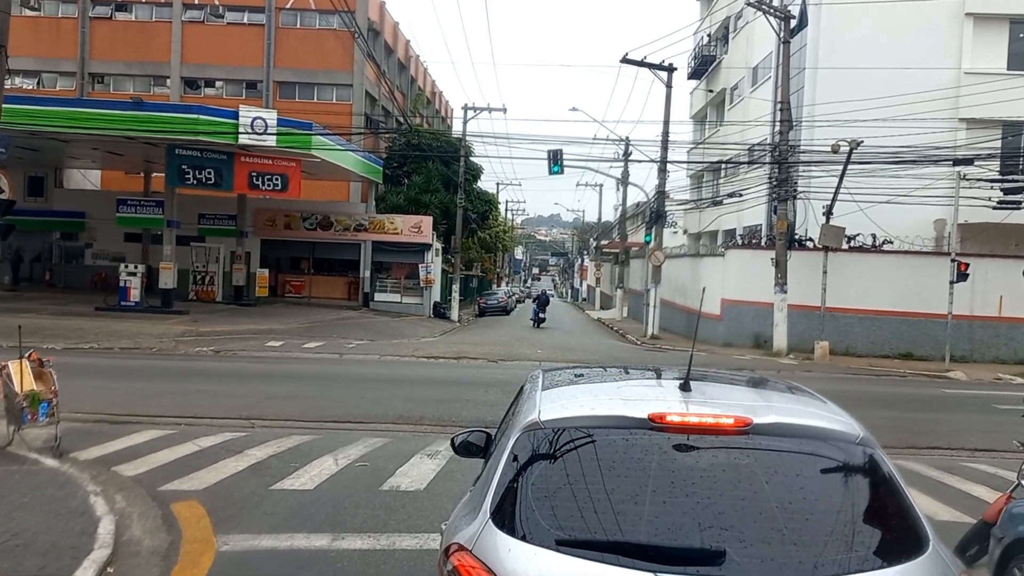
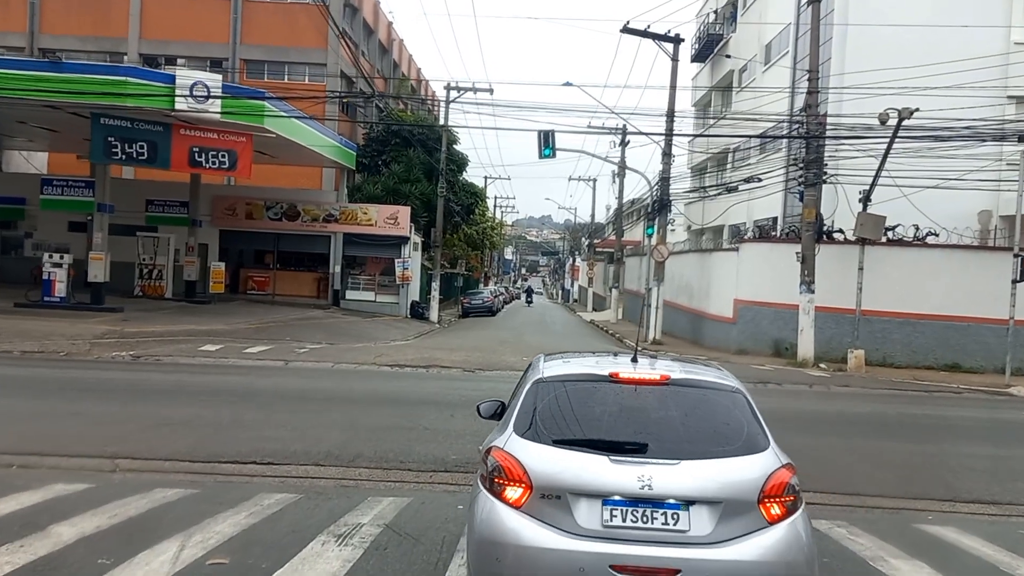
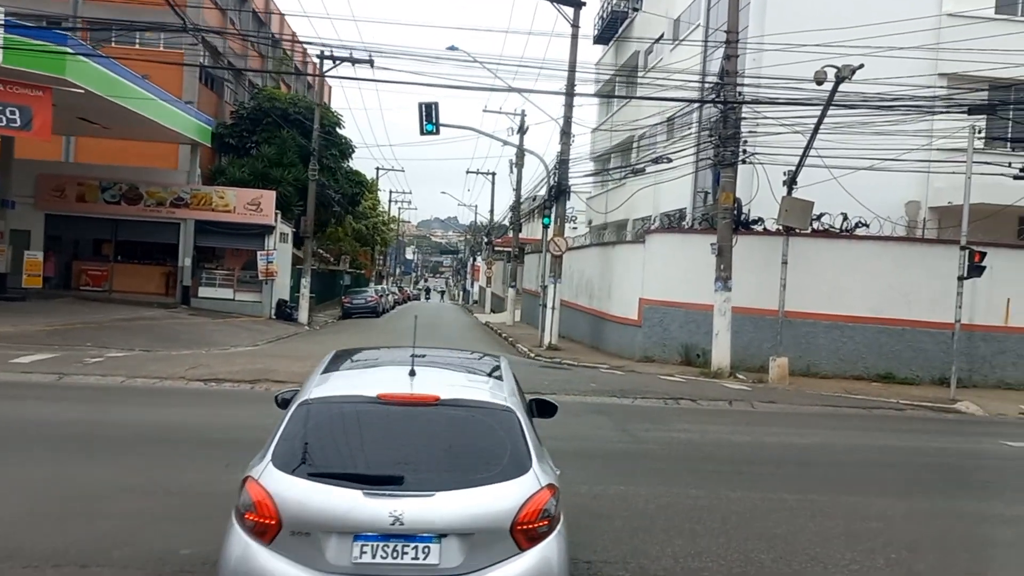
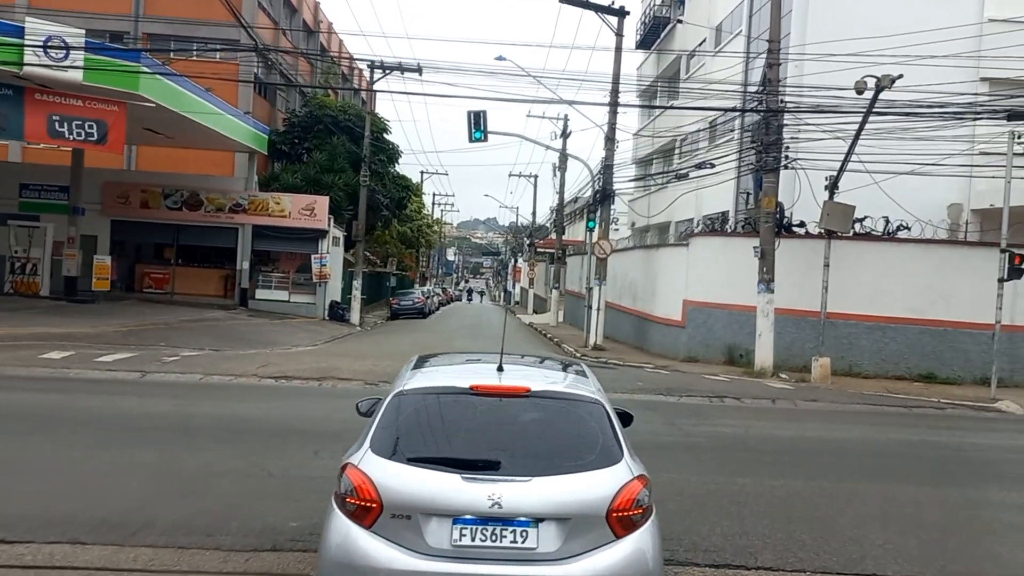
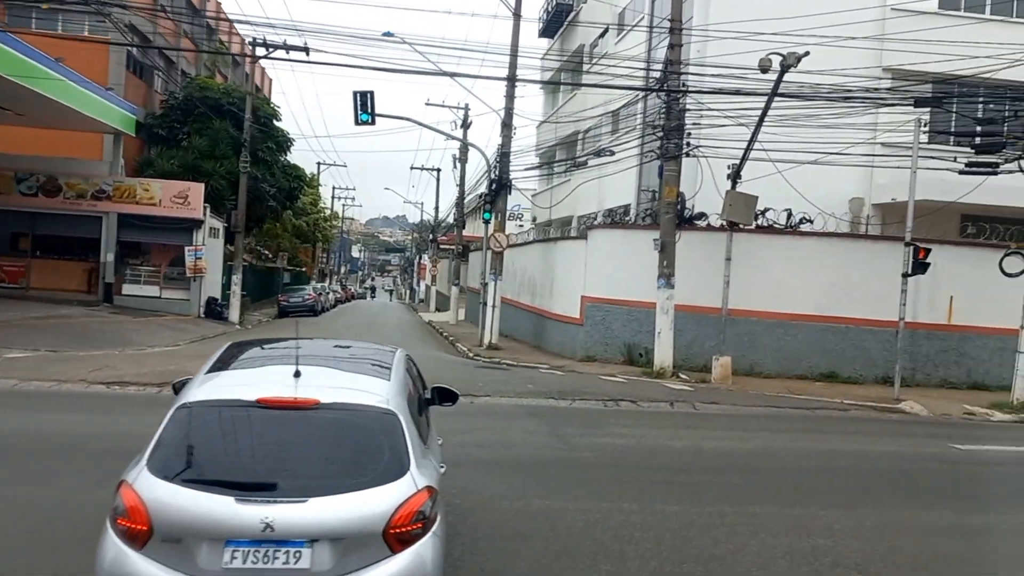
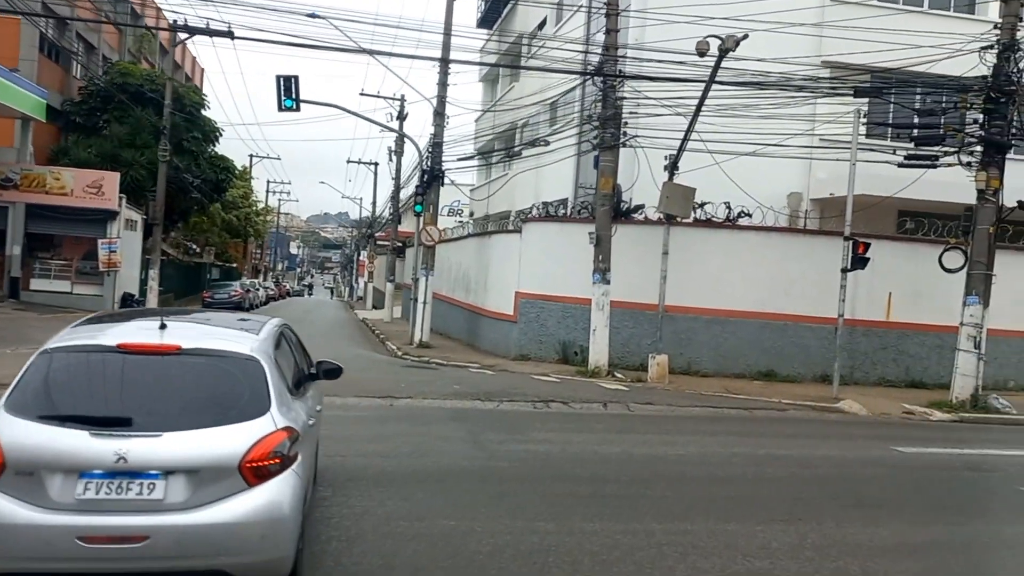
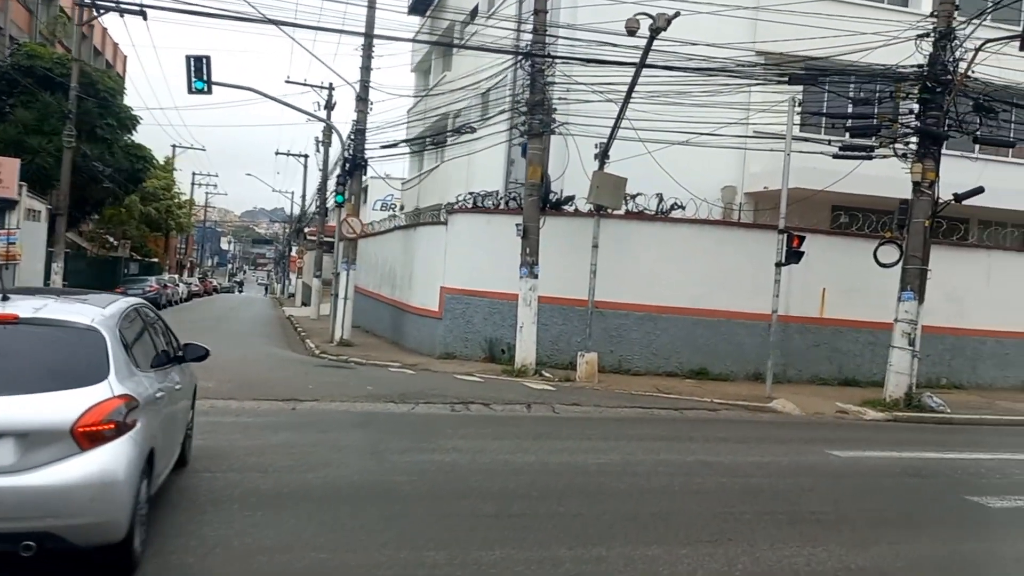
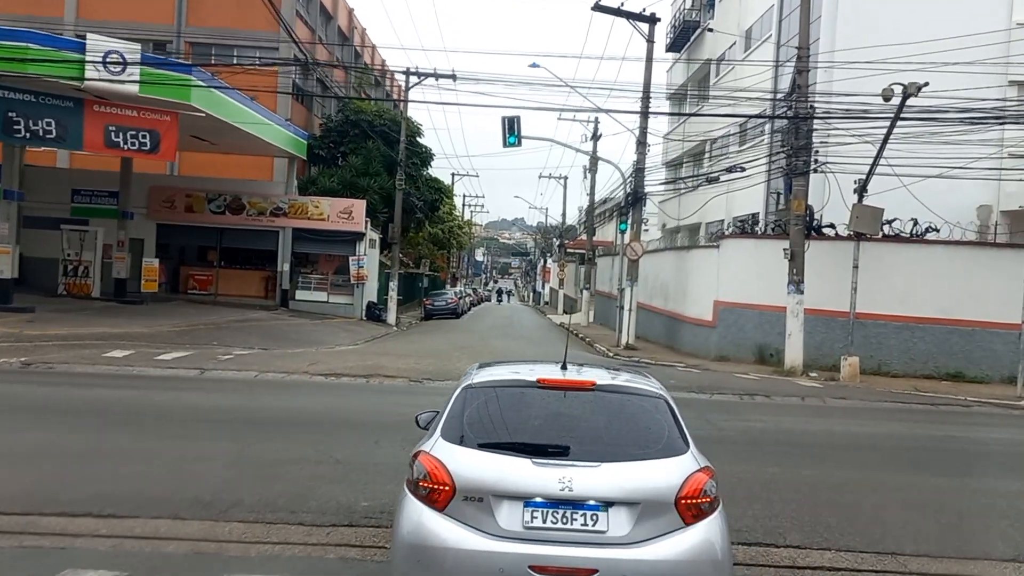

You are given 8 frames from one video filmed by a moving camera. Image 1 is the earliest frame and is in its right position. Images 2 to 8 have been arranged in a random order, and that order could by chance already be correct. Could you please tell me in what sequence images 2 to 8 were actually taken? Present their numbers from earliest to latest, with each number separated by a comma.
2, 8, 4, 3, 5, 6, 7
